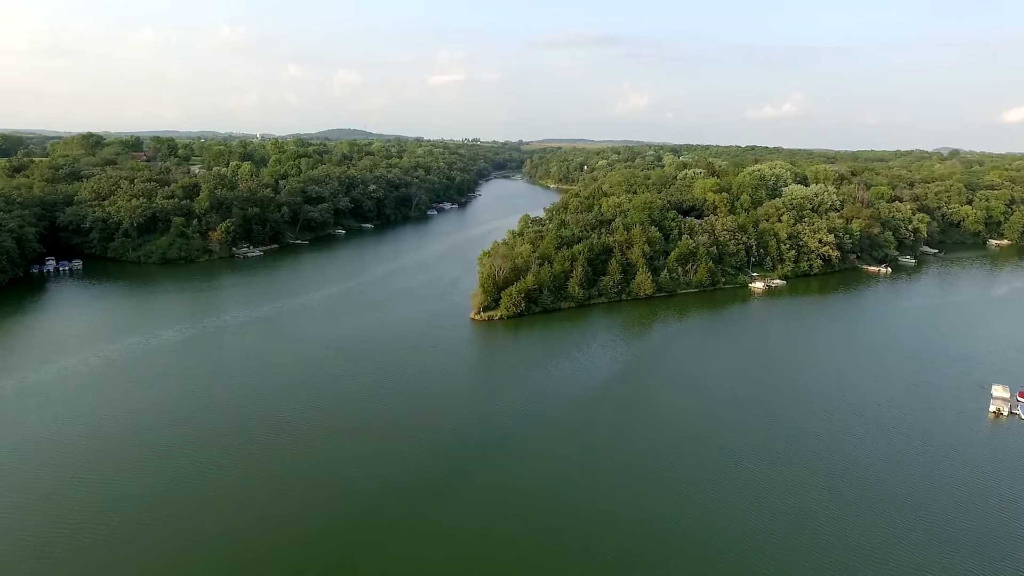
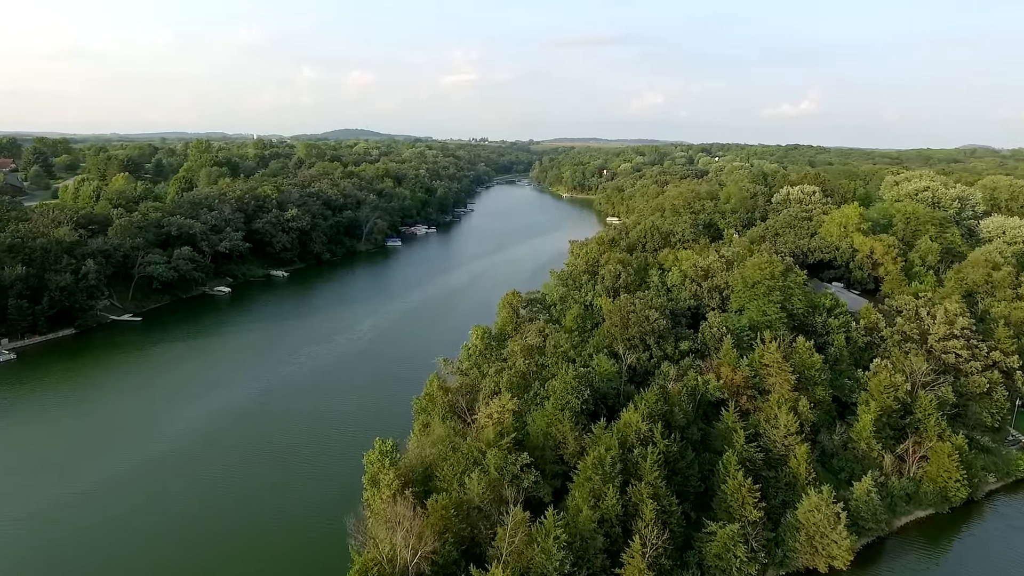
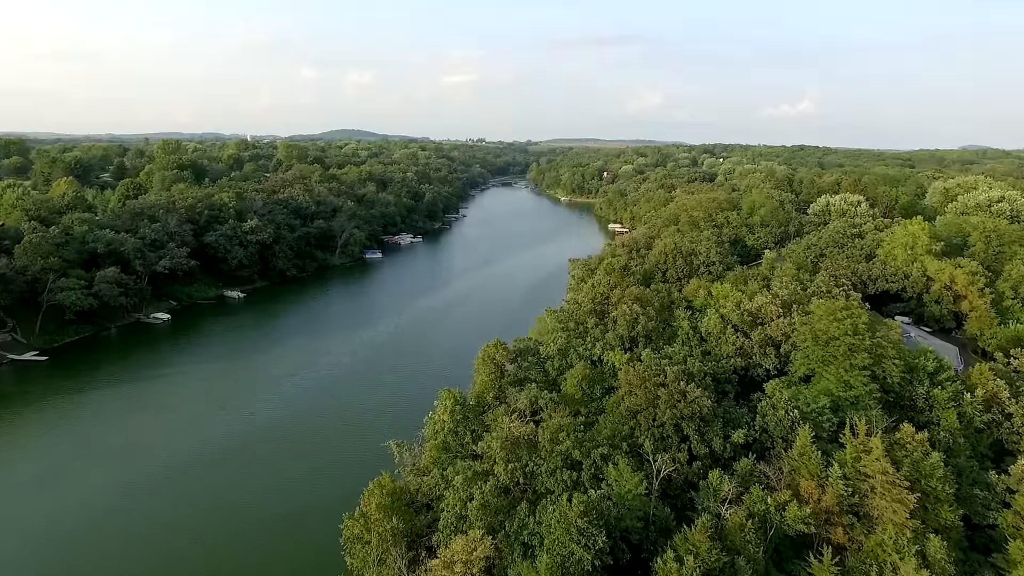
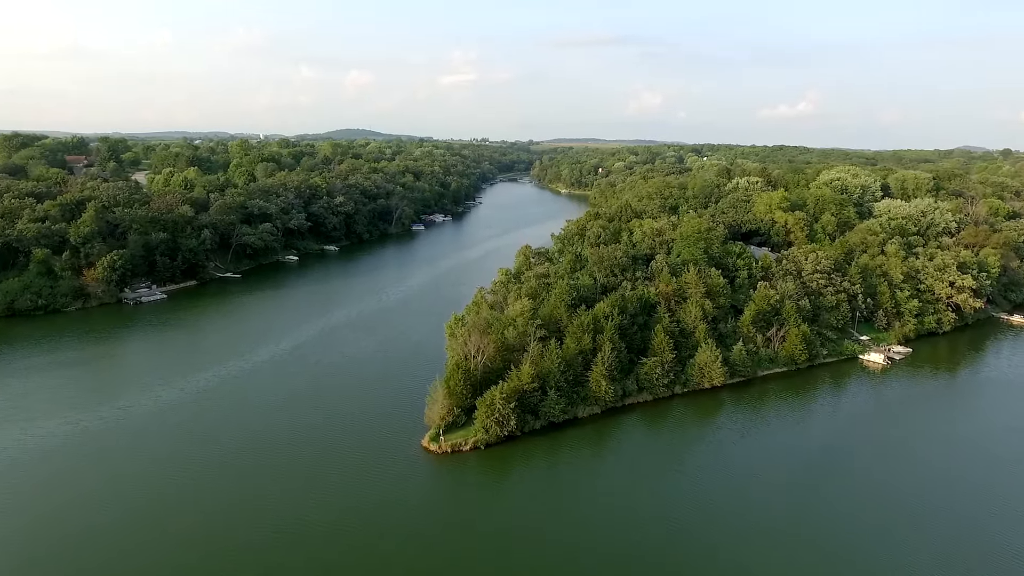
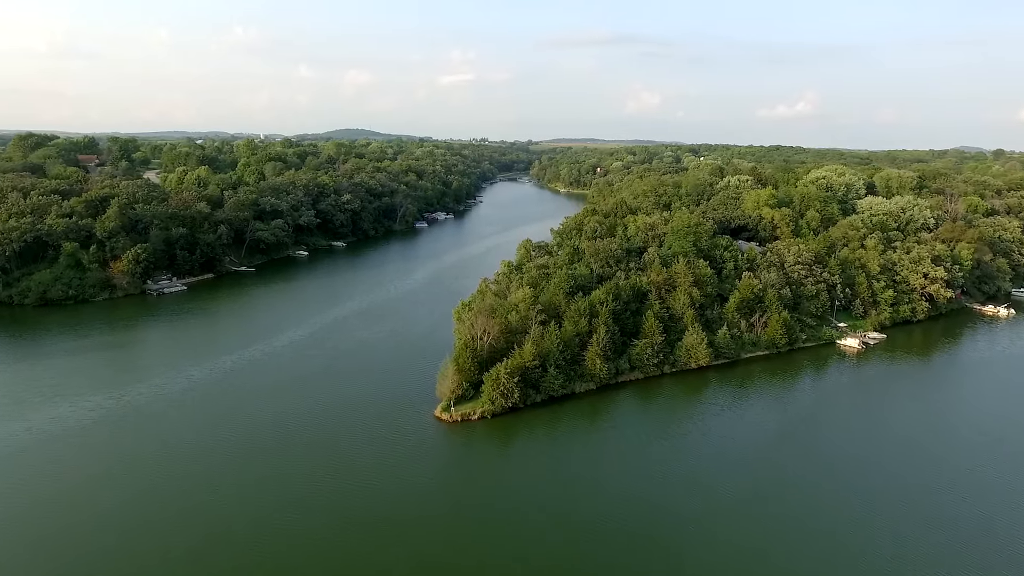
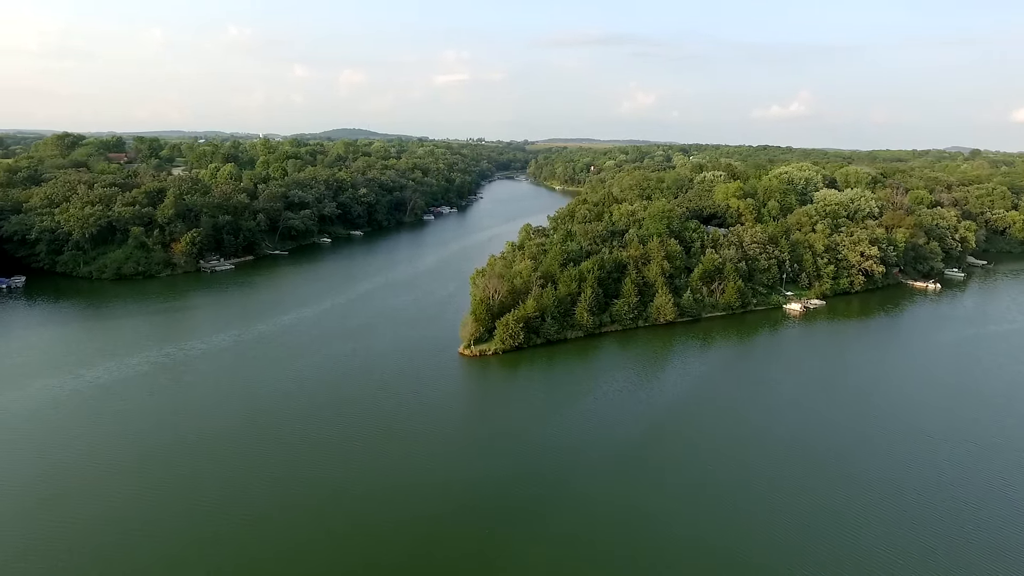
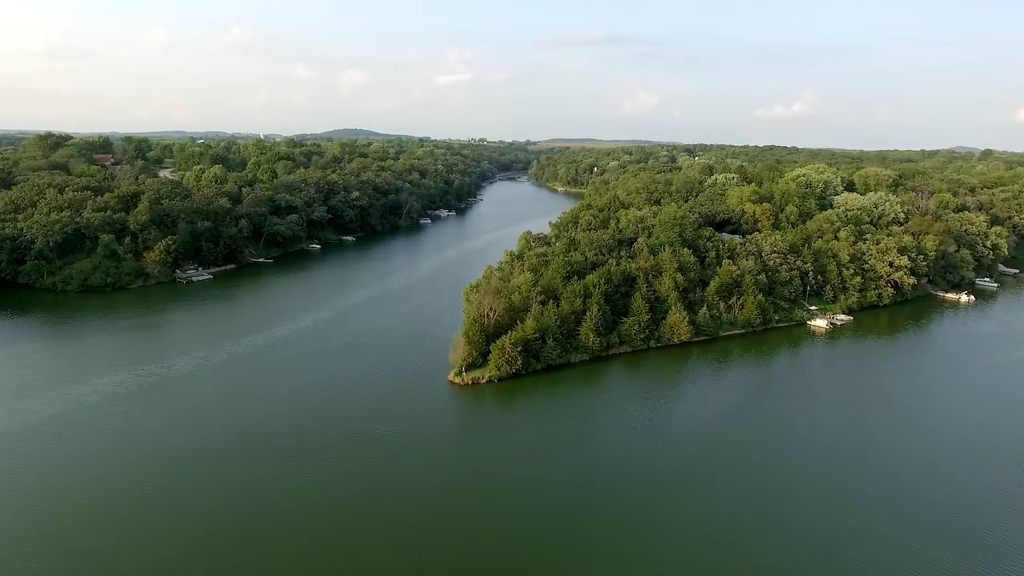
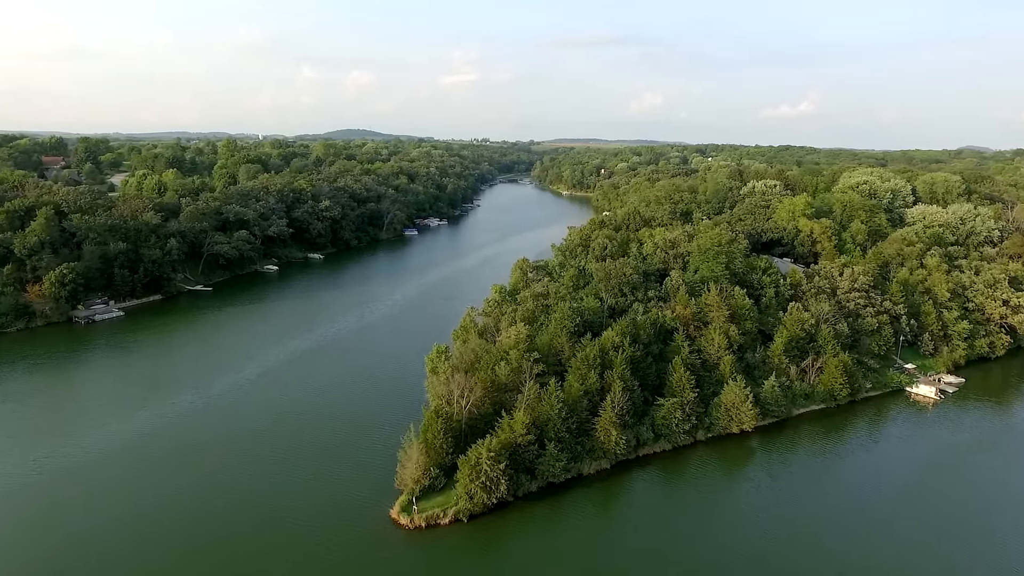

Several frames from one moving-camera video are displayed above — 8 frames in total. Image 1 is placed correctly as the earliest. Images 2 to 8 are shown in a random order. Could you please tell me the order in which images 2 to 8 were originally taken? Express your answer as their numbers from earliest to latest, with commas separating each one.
6, 7, 5, 4, 8, 2, 3
